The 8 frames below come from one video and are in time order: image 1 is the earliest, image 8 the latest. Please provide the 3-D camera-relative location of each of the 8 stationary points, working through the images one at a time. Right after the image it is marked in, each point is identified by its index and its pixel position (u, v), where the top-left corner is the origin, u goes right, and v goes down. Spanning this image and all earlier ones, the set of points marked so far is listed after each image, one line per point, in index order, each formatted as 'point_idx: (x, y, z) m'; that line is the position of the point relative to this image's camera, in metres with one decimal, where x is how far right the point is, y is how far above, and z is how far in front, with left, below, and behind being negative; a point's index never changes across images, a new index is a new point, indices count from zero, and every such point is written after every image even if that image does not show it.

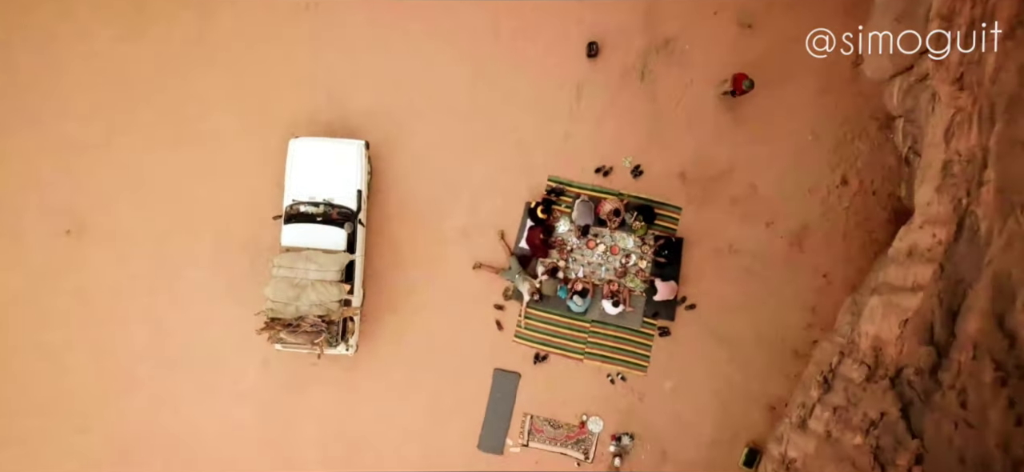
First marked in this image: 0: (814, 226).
0: (+1.4, +0.1, +3.0) m
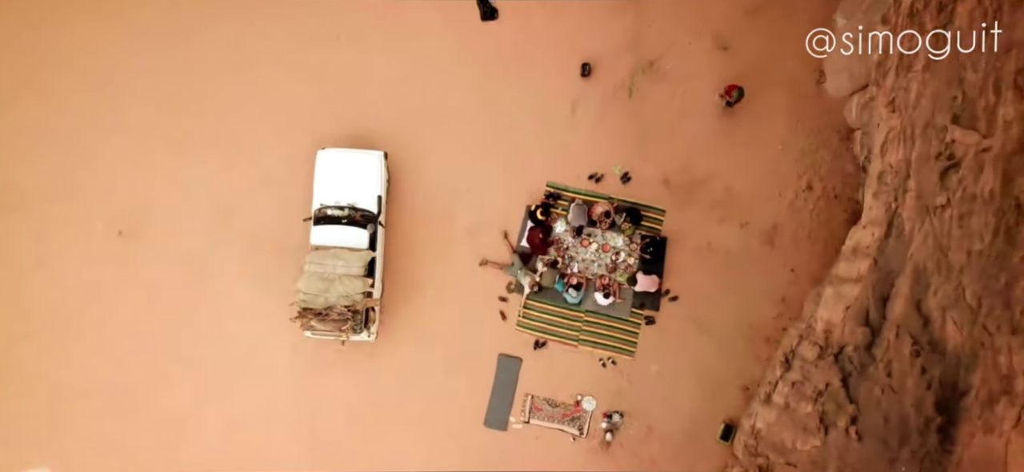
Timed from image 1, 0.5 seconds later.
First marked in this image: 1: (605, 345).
0: (+1.4, +0.1, +3.4) m
1: (+0.5, -0.6, +3.4) m
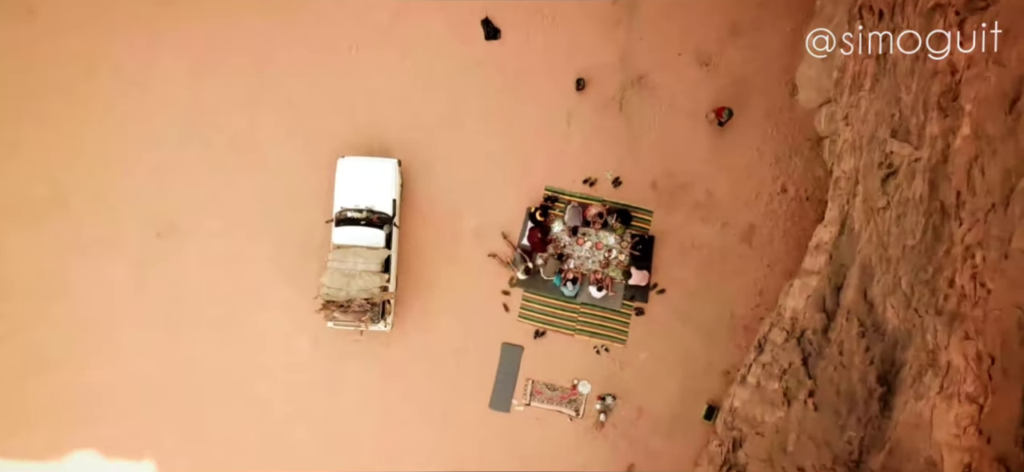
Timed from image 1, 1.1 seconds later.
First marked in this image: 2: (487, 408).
0: (+1.5, +0.1, +3.7) m
1: (+0.5, -0.6, +3.7) m
2: (-0.1, -1.0, +3.7) m
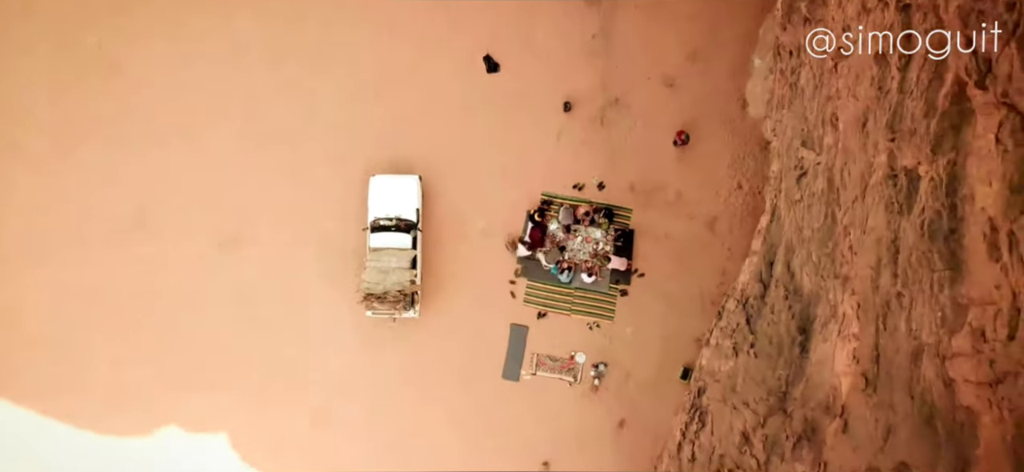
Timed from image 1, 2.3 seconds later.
0: (+1.5, +0.1, +4.5) m
1: (+0.6, -0.5, +4.5) m
2: (-0.1, -1.0, +4.5) m
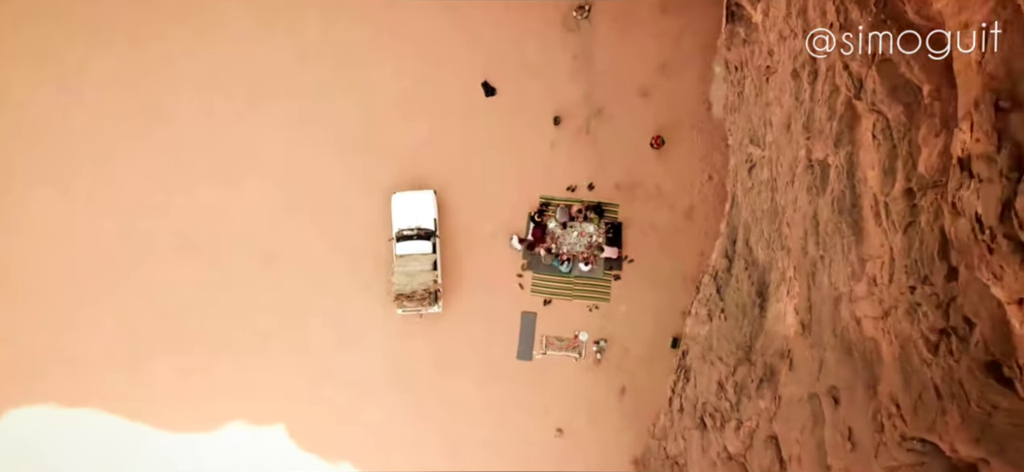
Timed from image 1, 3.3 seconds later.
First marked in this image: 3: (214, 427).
0: (+1.5, +0.2, +5.2) m
1: (+0.6, -0.5, +5.2) m
2: (0.0, -1.0, +5.2) m
3: (-2.3, -1.5, +5.0) m
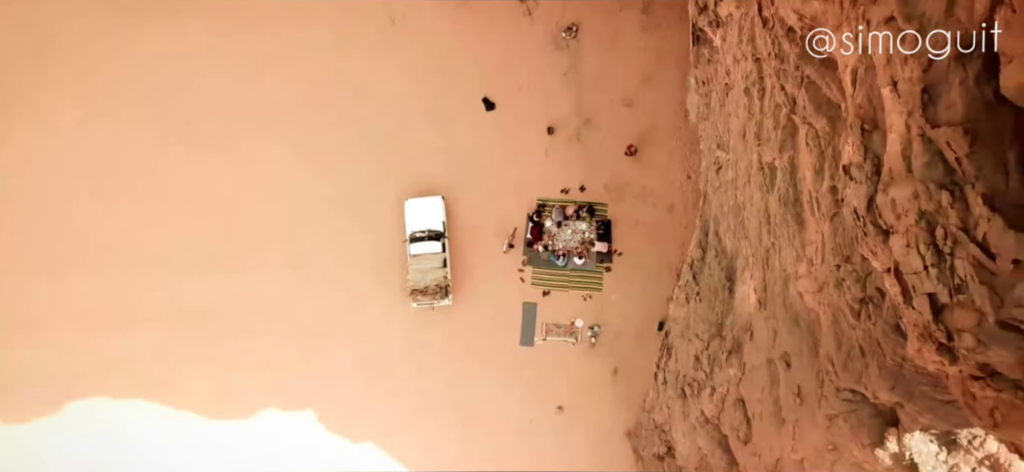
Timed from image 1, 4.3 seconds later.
0: (+1.5, +0.3, +5.8) m
1: (+0.7, -0.5, +5.8) m
2: (+0.1, -1.0, +5.8) m
3: (-2.3, -1.6, +5.6) m
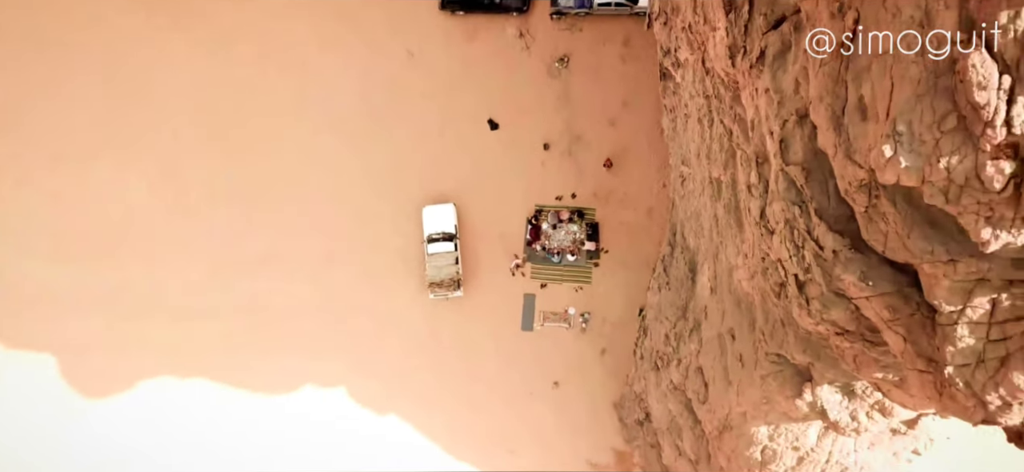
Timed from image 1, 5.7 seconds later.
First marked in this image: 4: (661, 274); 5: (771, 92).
0: (+1.5, +0.3, +6.8) m
1: (+0.7, -0.5, +6.8) m
2: (+0.1, -1.0, +6.8) m
3: (-2.3, -1.6, +6.6) m
4: (+1.4, -0.3, +5.9) m
5: (+1.2, +0.6, +2.9) m
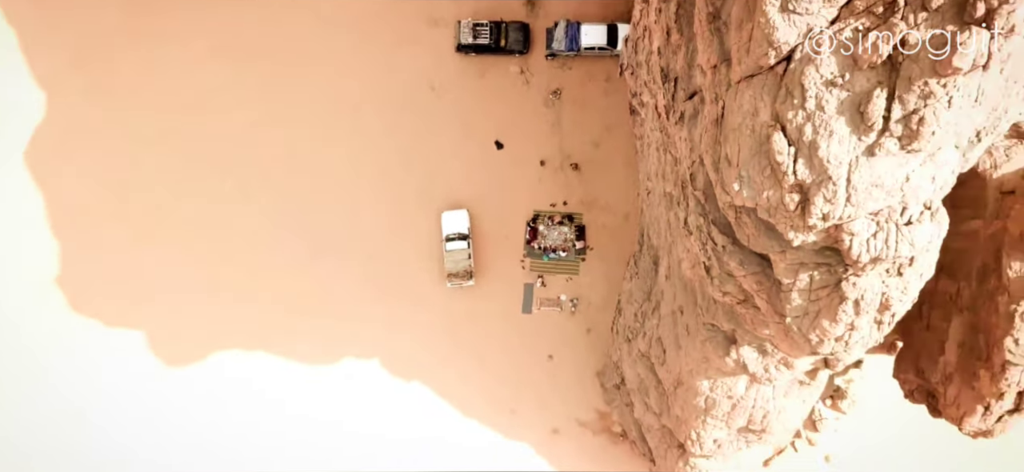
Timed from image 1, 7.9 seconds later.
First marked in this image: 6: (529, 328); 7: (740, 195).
0: (+1.5, +0.3, +8.3) m
1: (+0.7, -0.5, +8.3) m
2: (+0.1, -1.0, +8.3) m
3: (-2.2, -1.6, +8.1) m
4: (+1.4, -0.4, +7.4) m
5: (+1.2, +0.6, +4.4) m
6: (+0.2, -1.2, +8.2) m
7: (+1.3, +0.2, +3.6) m
